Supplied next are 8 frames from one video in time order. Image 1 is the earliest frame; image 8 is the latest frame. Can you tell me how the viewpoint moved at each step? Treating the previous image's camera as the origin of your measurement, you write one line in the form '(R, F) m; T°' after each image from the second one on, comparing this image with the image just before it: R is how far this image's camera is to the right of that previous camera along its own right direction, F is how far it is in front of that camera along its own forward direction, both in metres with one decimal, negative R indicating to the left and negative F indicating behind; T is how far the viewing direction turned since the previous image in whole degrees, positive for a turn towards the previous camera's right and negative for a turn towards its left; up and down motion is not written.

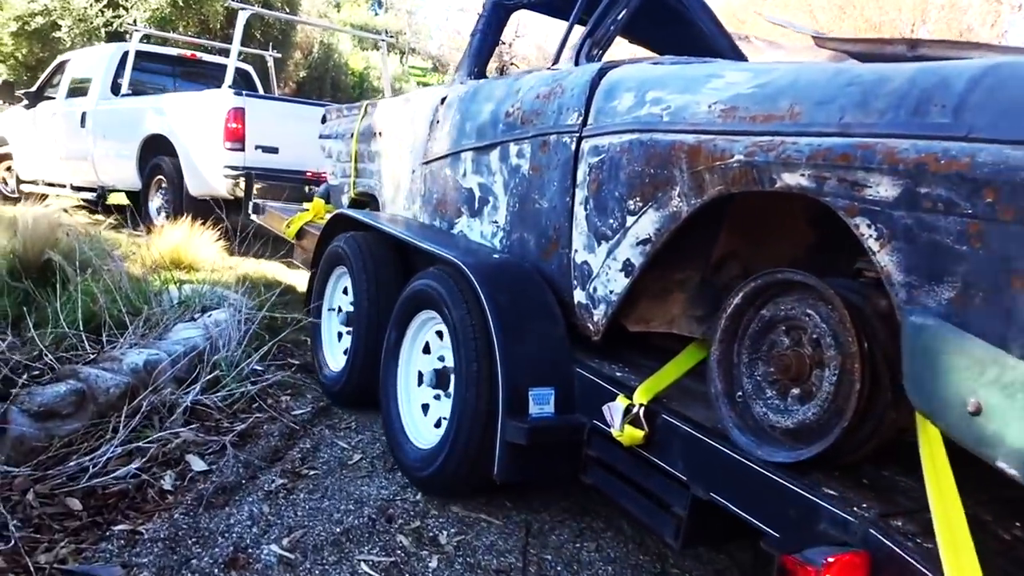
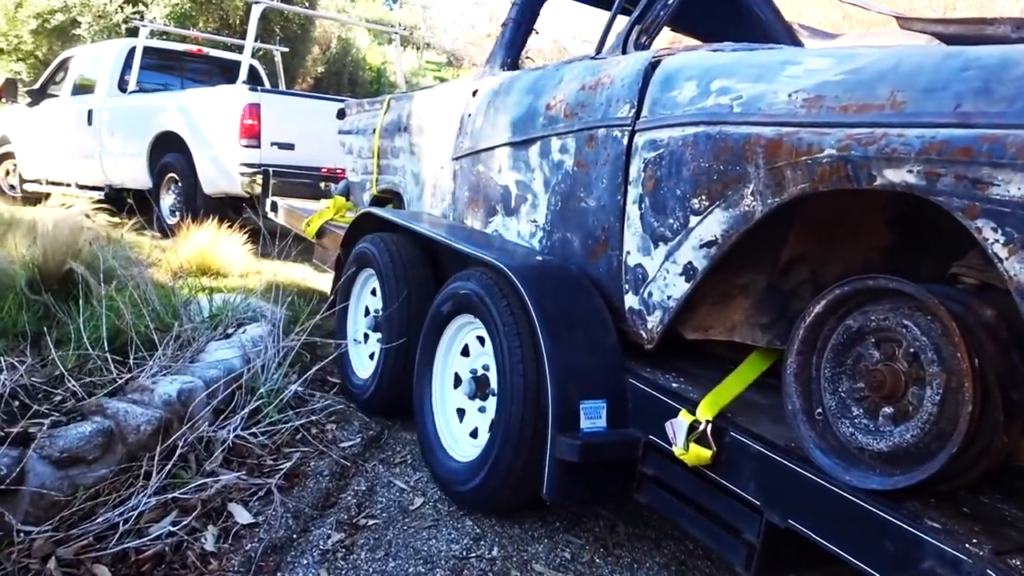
(-0.1, +0.2) m; -1°
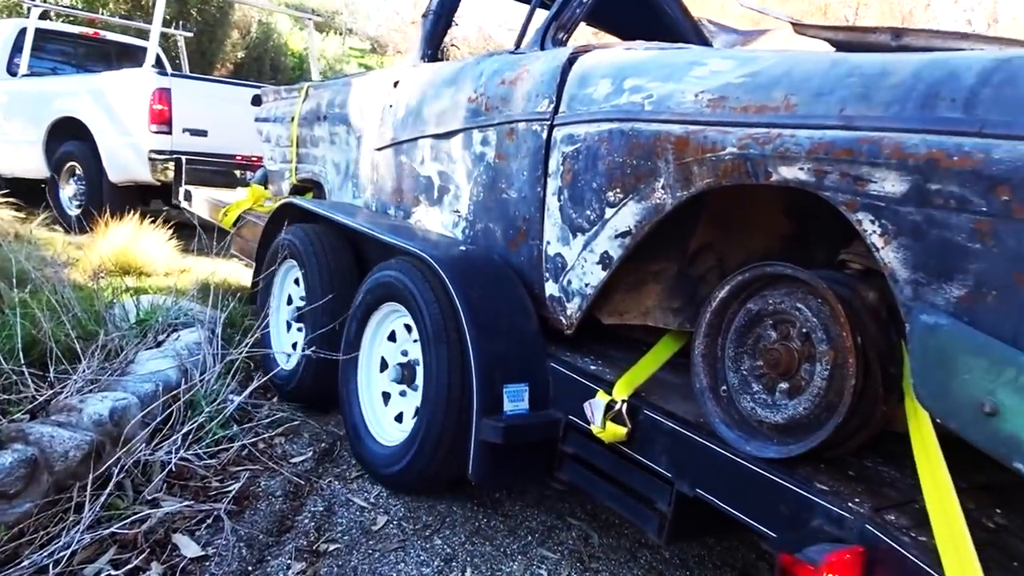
(0.0, -0.1) m; +6°
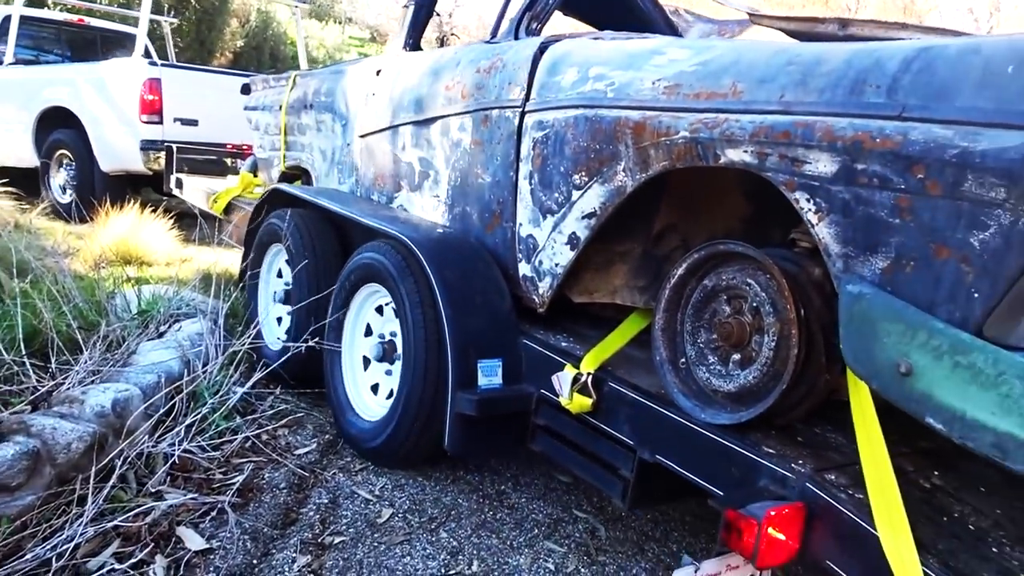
(+0.1, -0.1) m; 0°
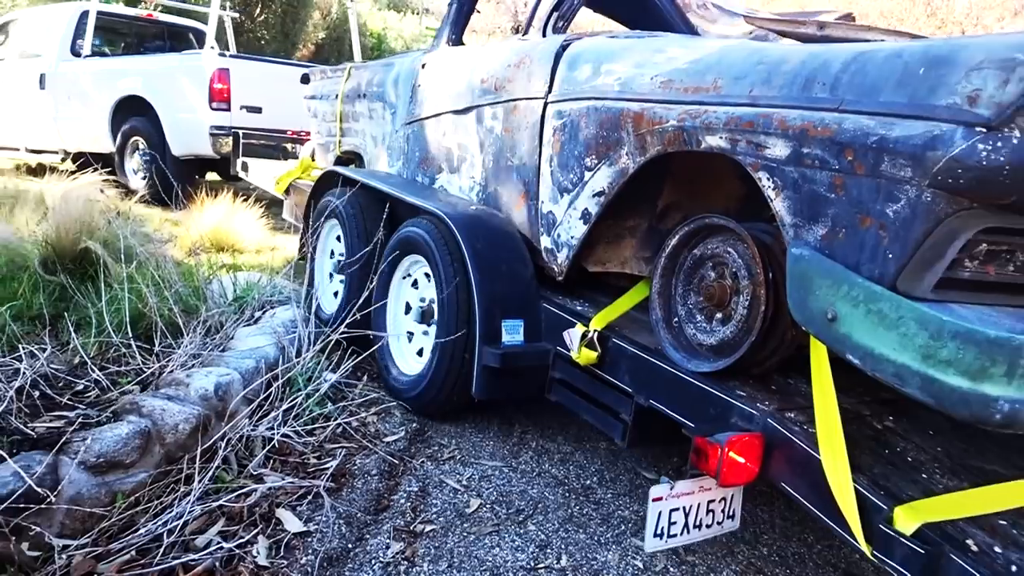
(+0.1, -0.4) m; -4°
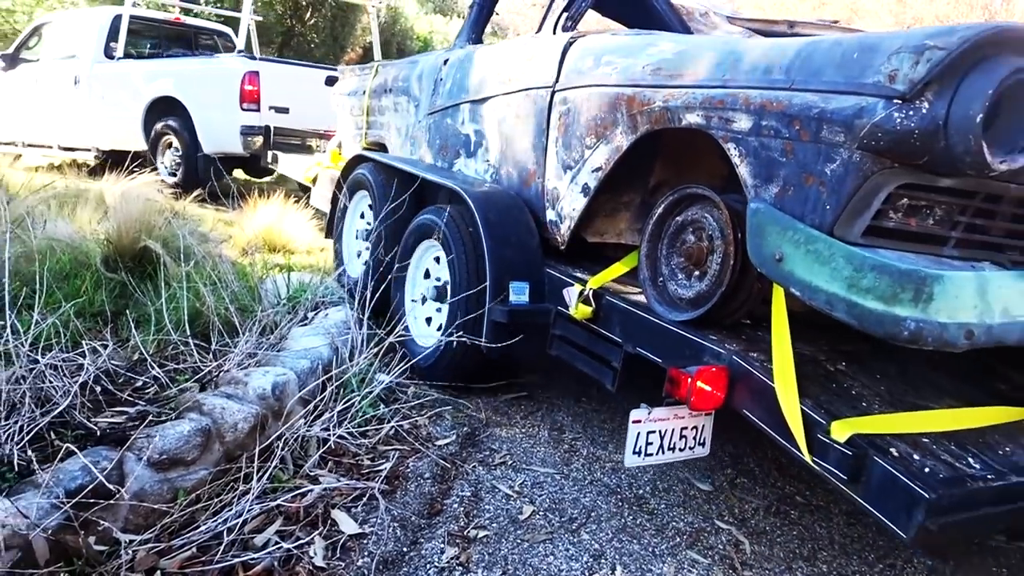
(0.0, -0.4) m; -1°
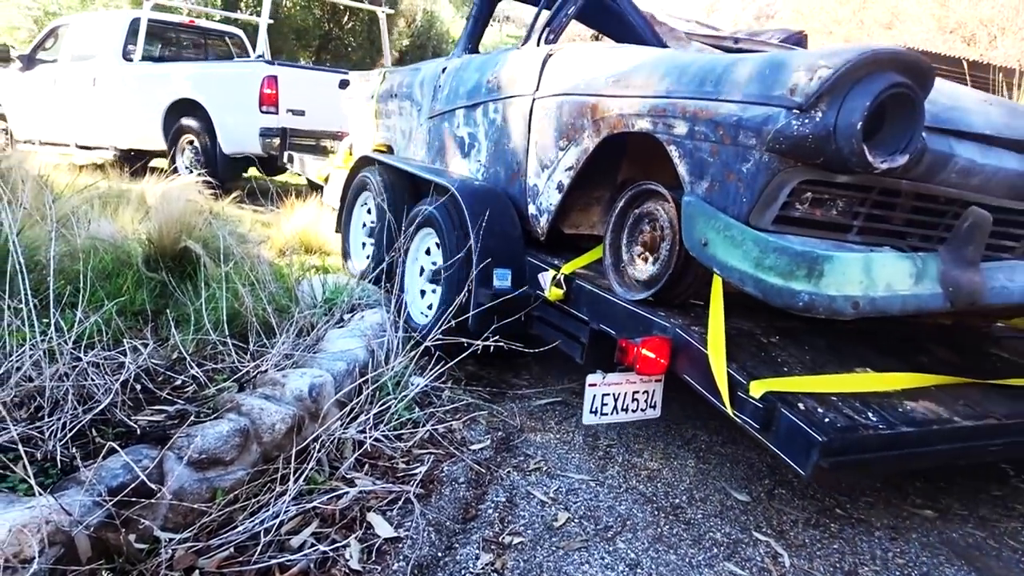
(+0.2, -0.4) m; -2°
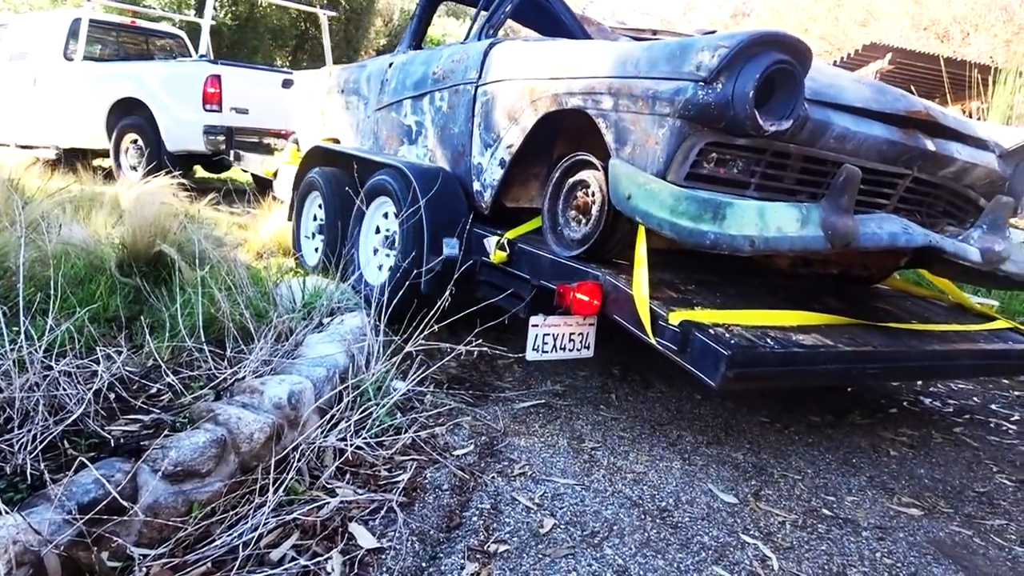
(+0.1, -0.5) m; +1°
